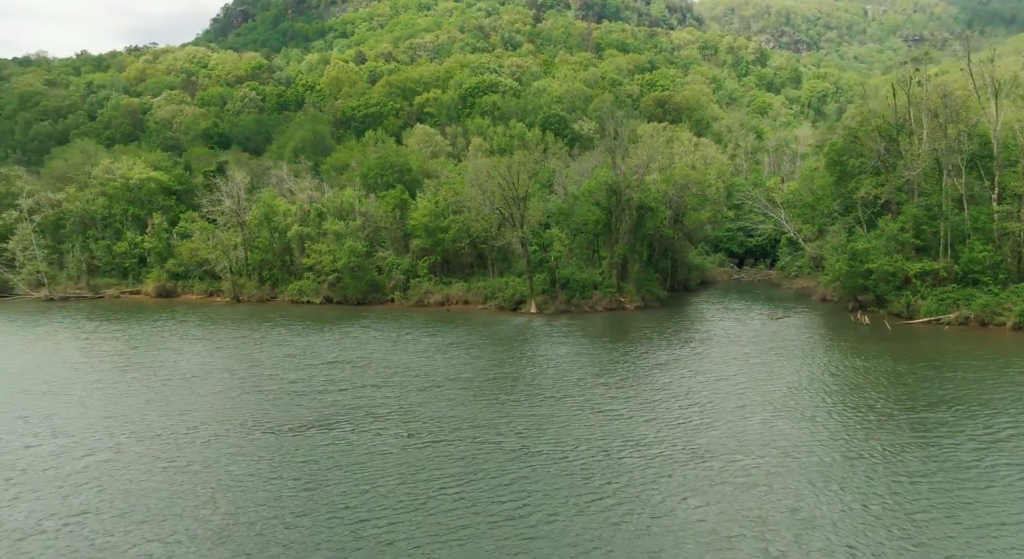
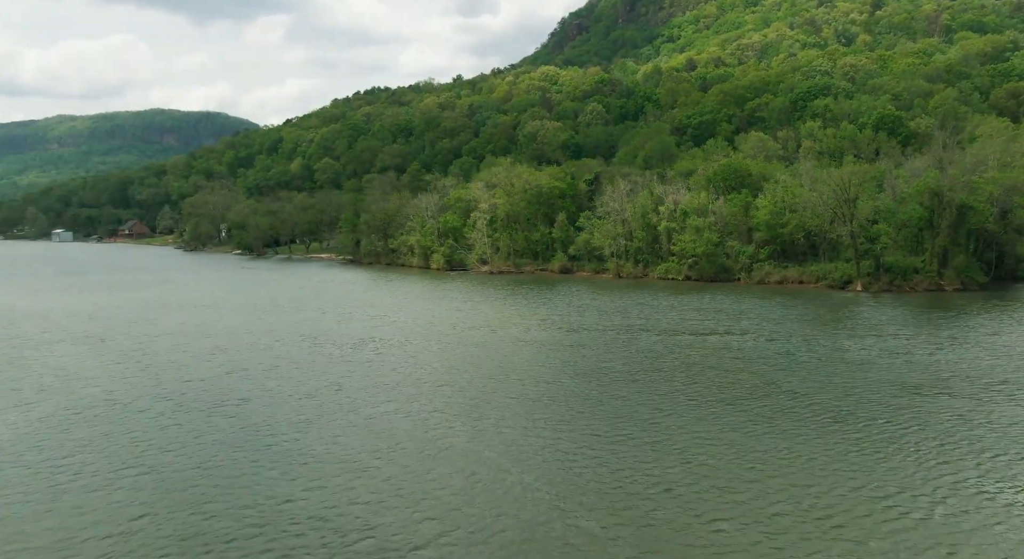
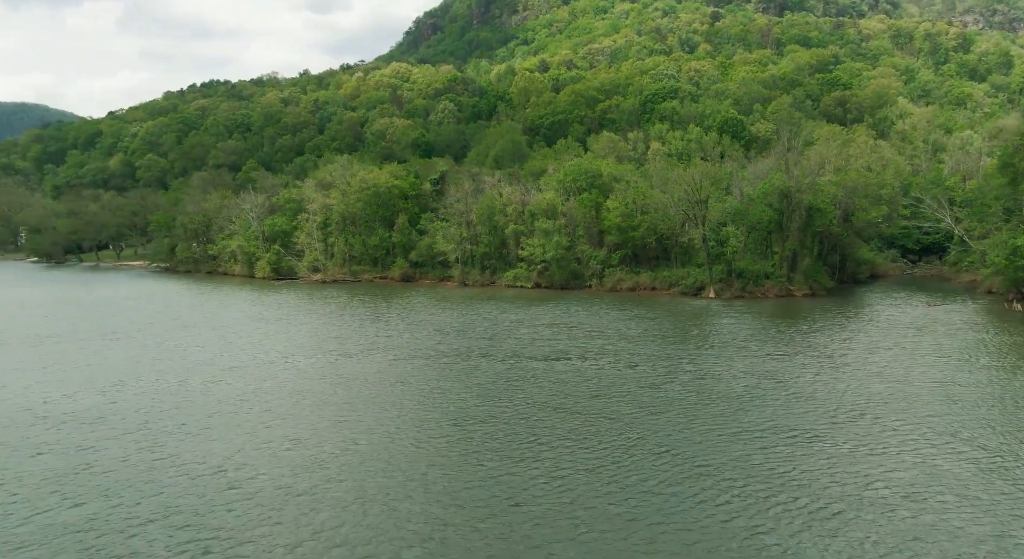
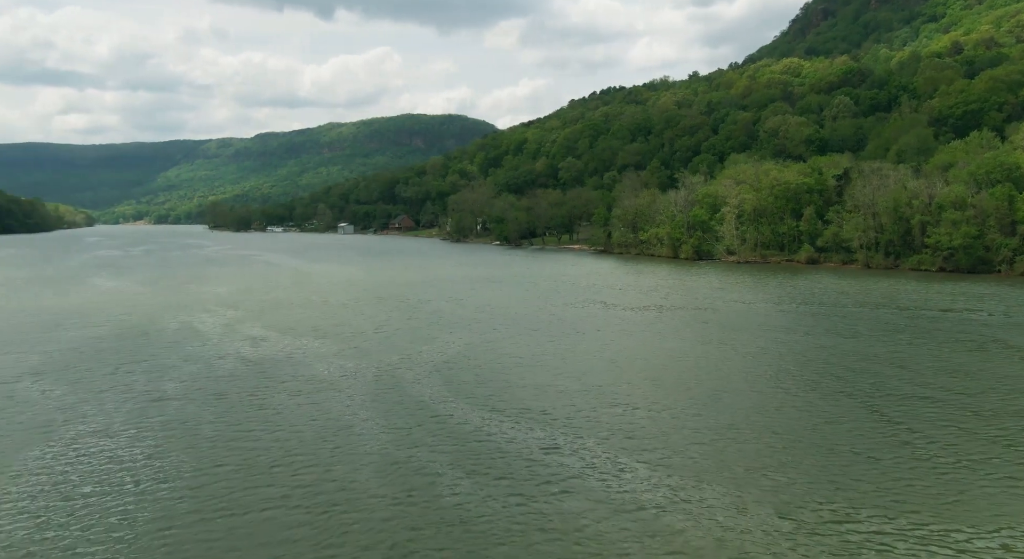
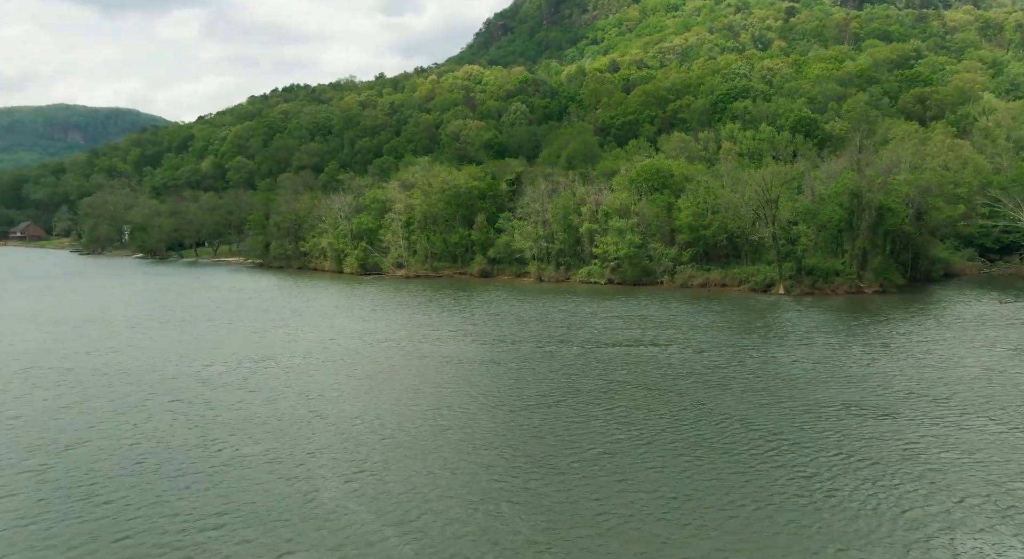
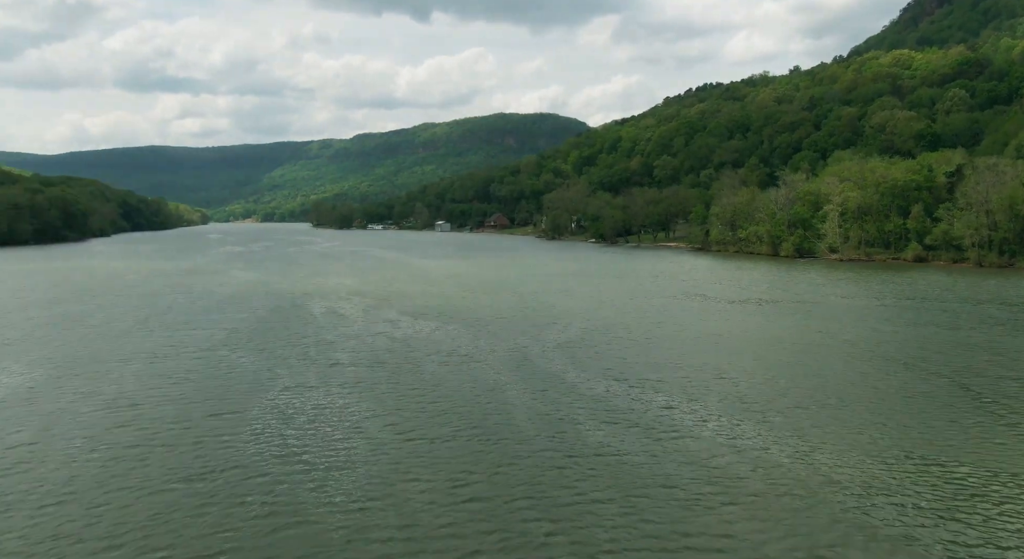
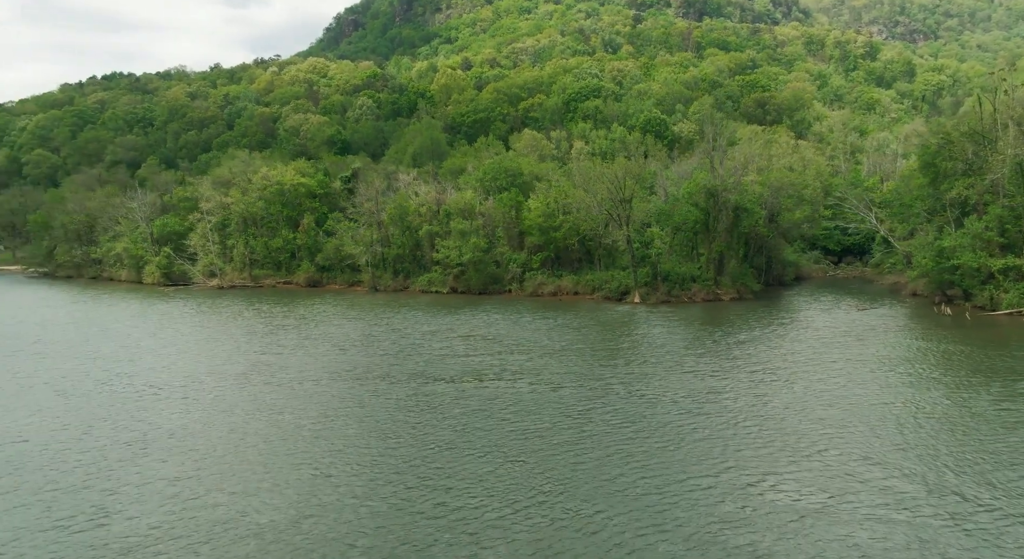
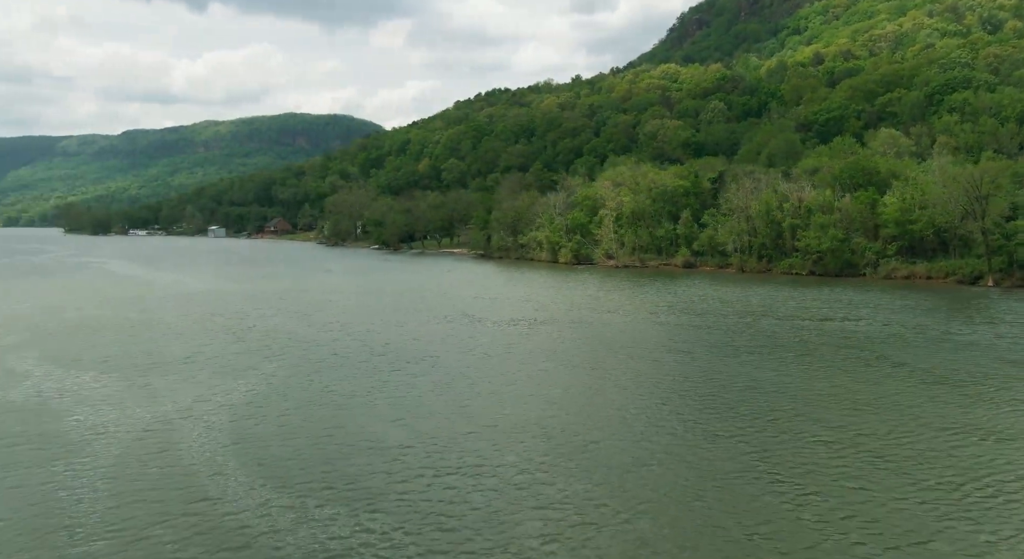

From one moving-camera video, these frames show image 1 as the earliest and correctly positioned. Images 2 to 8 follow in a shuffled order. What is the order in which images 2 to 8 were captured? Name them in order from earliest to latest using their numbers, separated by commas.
7, 3, 5, 2, 8, 4, 6
